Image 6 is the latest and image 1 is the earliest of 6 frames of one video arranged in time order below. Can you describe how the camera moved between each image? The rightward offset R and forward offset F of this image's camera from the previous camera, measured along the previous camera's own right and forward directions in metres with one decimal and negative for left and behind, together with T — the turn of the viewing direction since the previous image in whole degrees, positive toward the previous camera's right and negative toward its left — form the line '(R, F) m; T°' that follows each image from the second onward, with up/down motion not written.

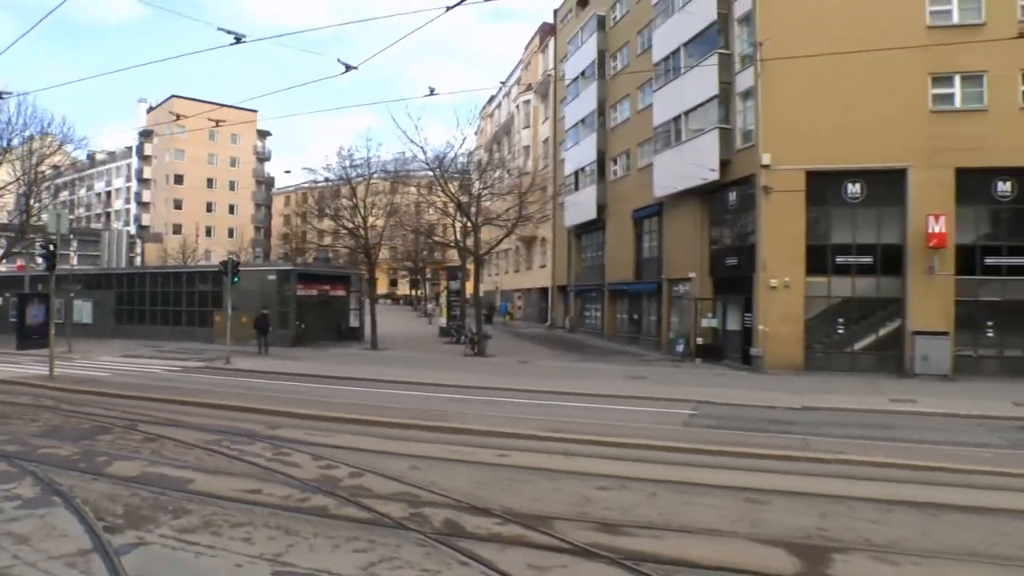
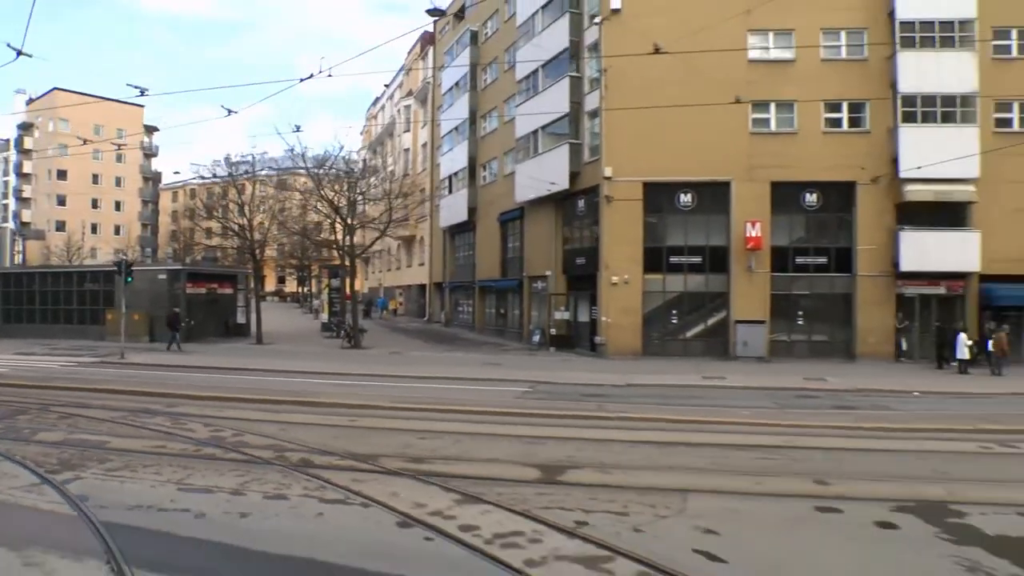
(+0.5, -2.8) m; +5°
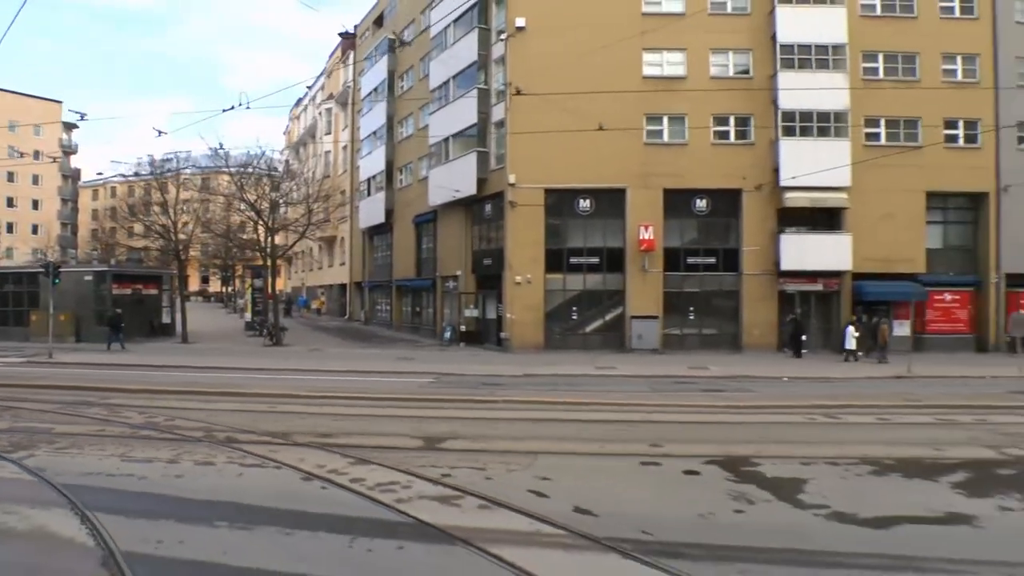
(+0.3, -1.9) m; +4°
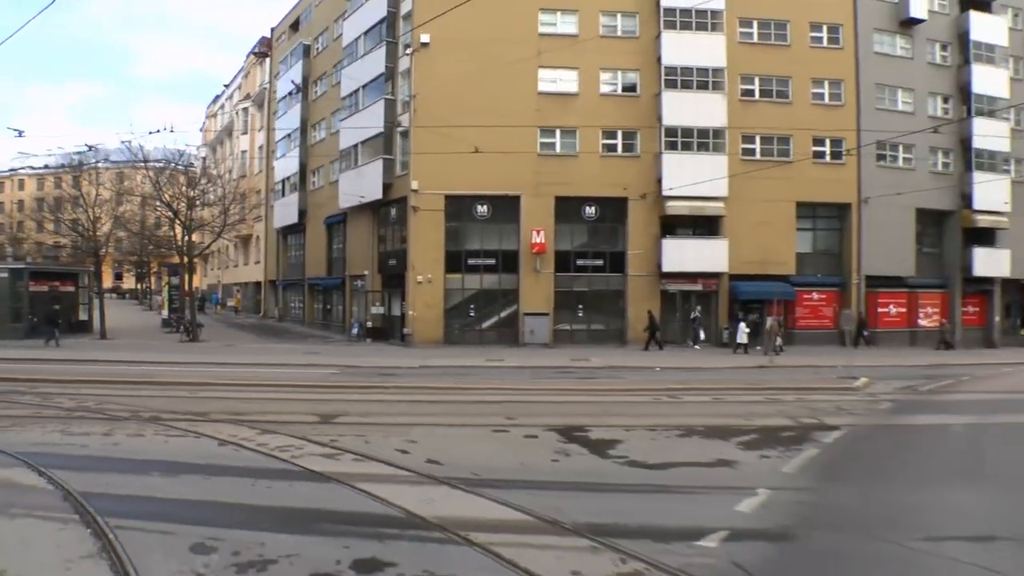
(+0.4, -2.2) m; +4°
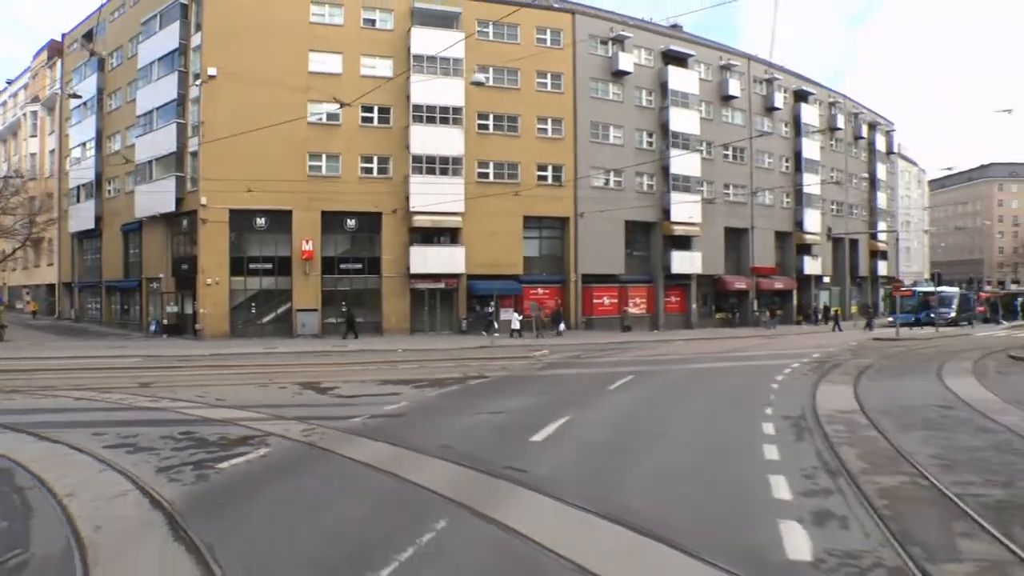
(+0.5, -6.5) m; +10°
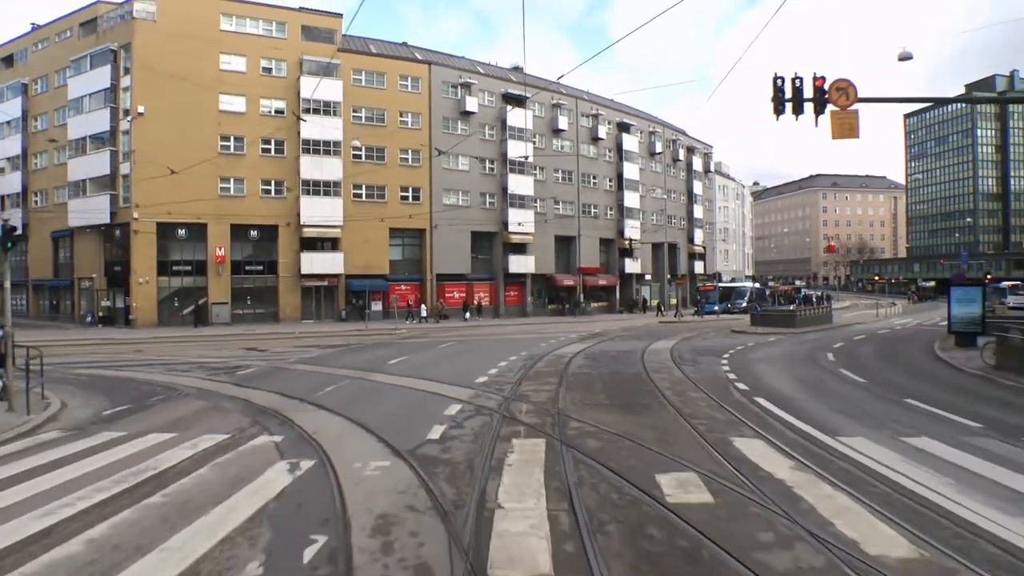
(+0.1, -10.4) m; +6°
